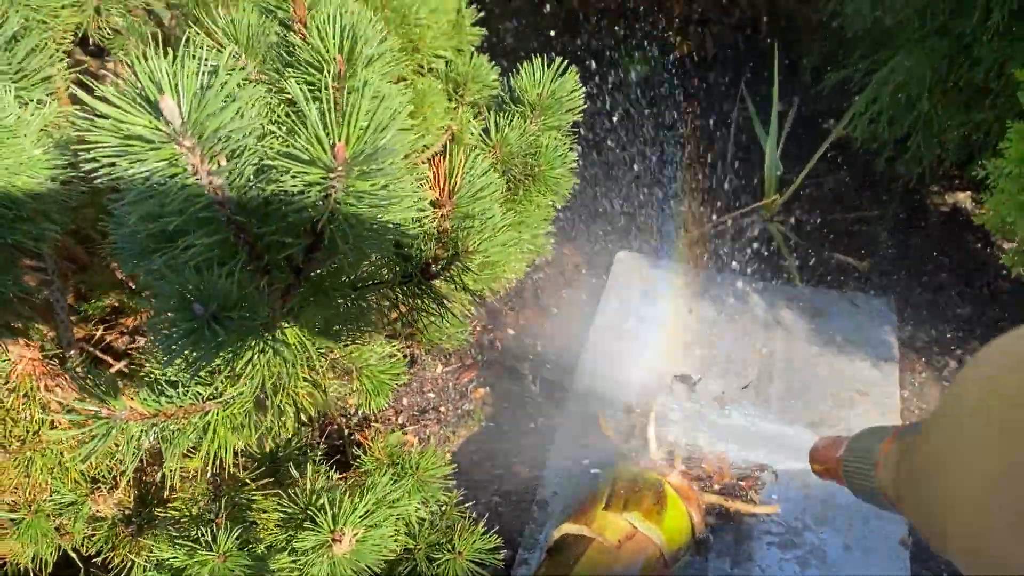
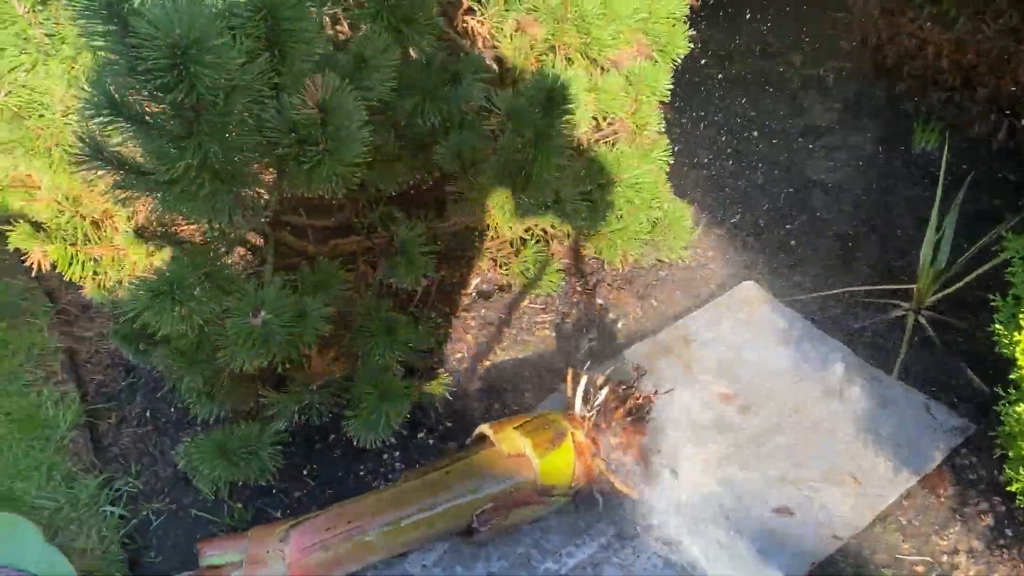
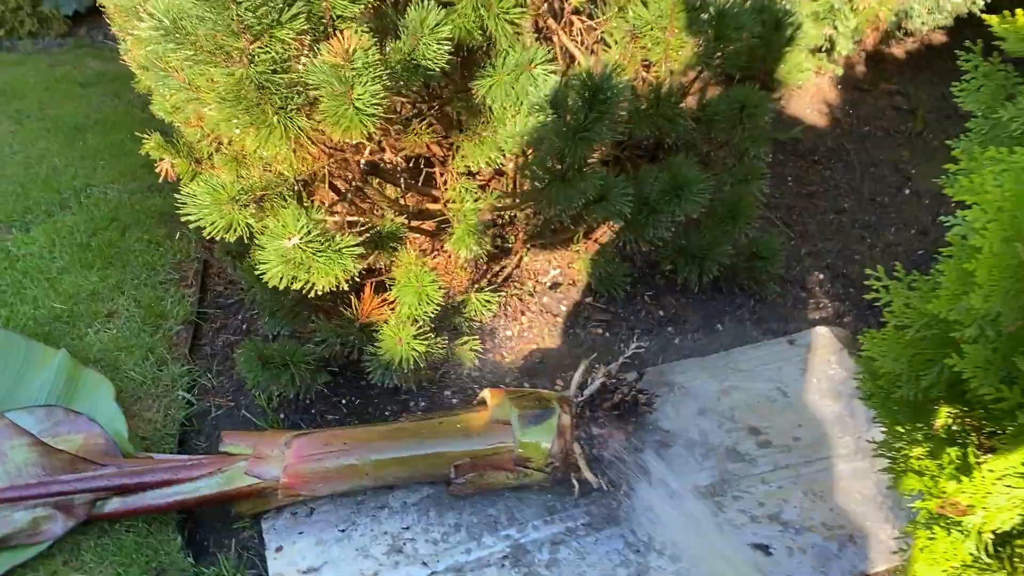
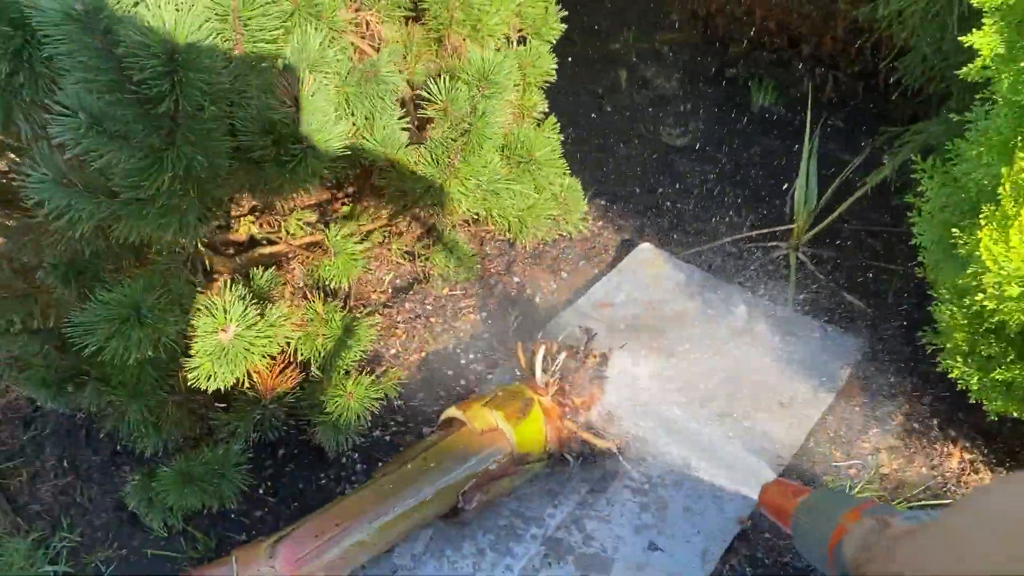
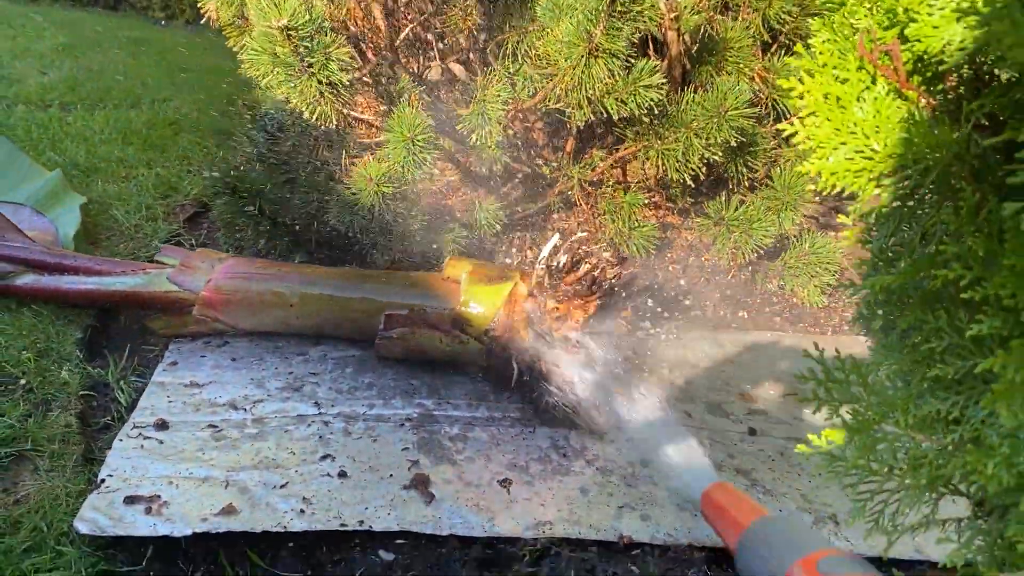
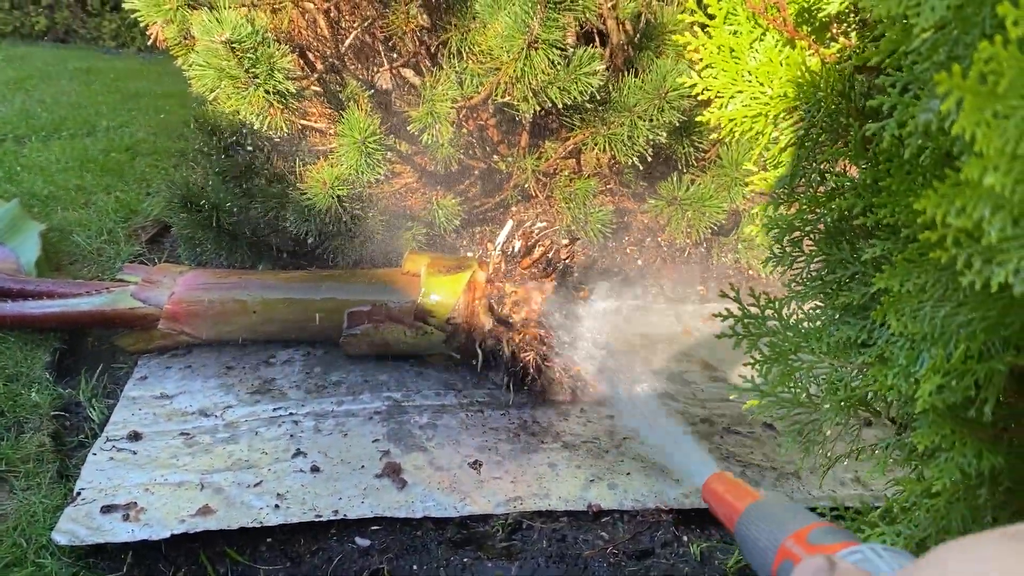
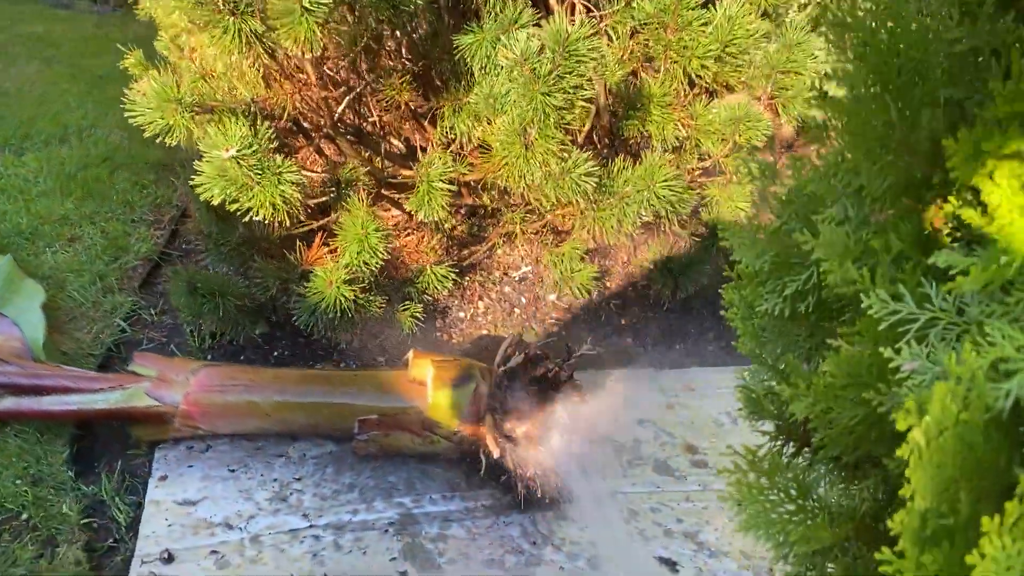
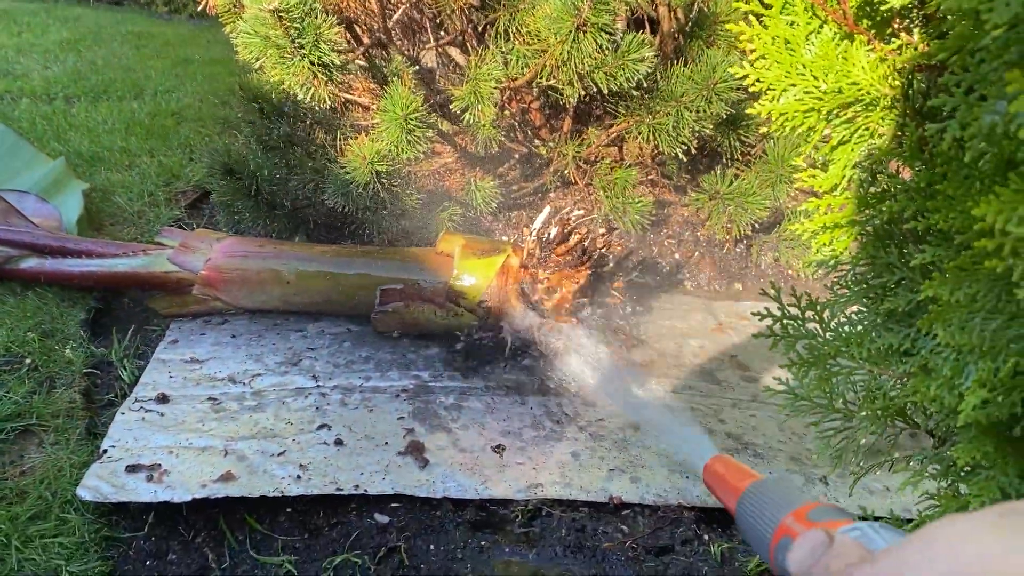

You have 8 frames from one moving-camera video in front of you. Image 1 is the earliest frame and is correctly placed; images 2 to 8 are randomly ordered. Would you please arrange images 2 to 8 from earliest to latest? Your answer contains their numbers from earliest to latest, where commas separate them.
4, 2, 3, 7, 5, 8, 6
